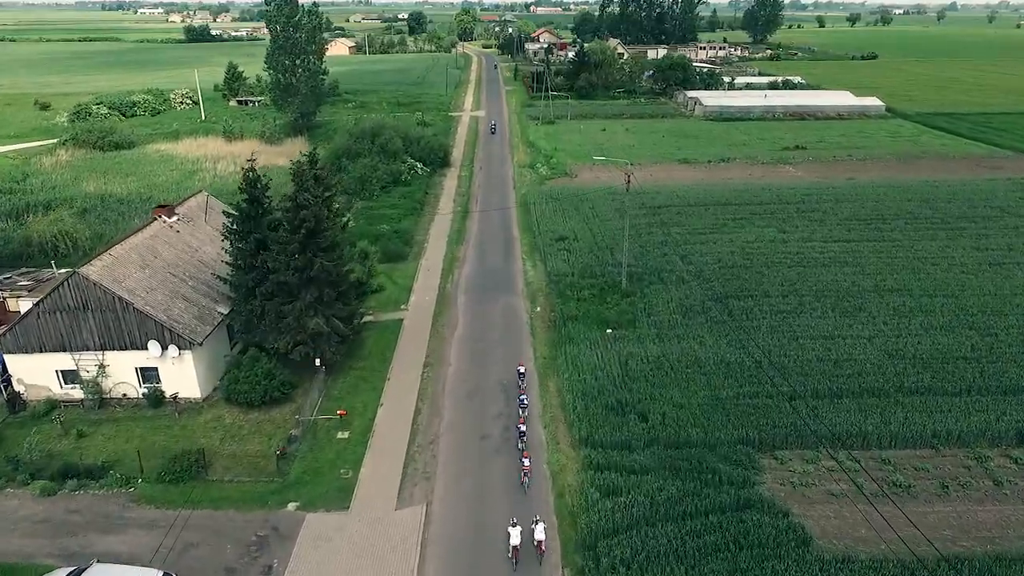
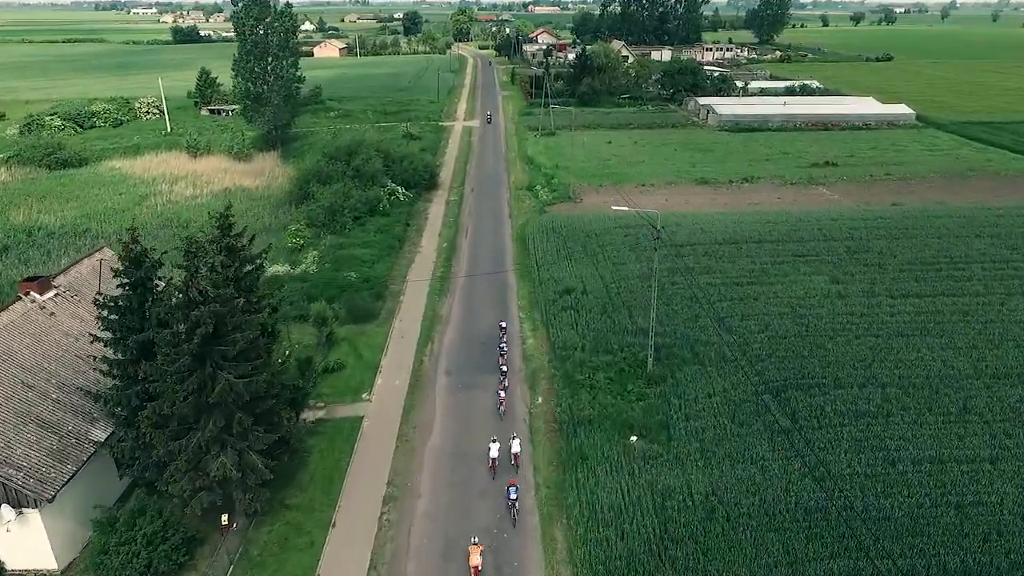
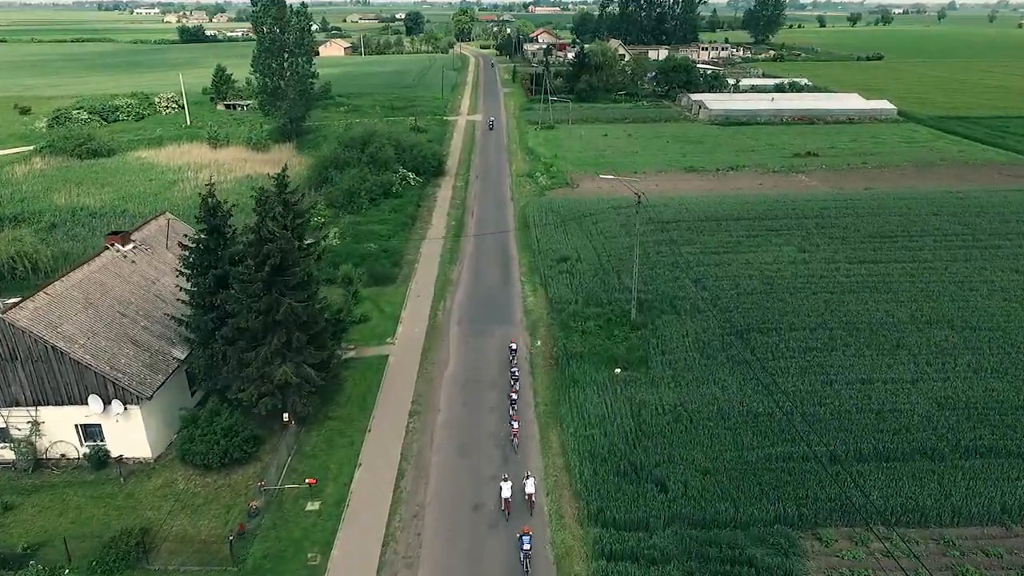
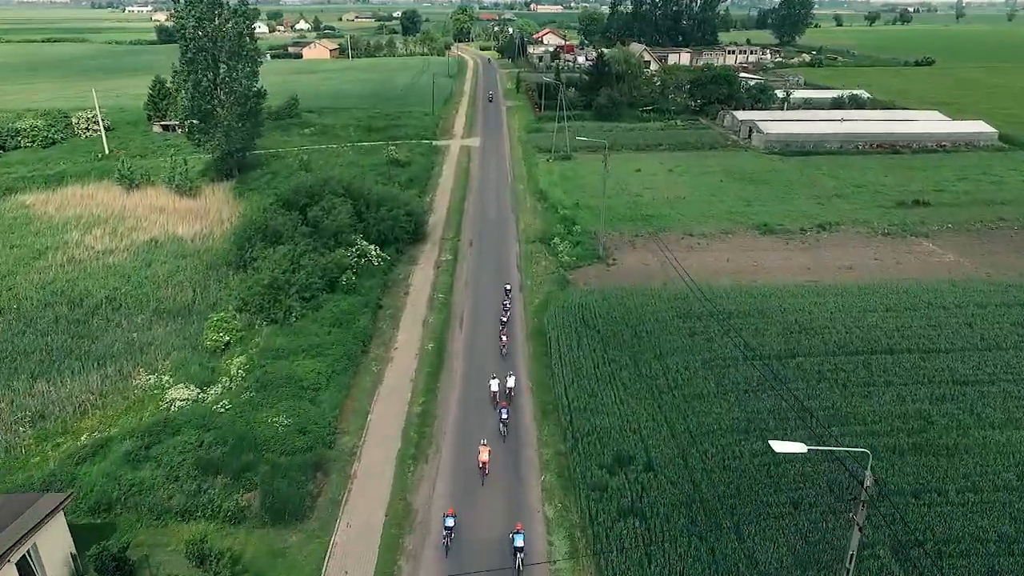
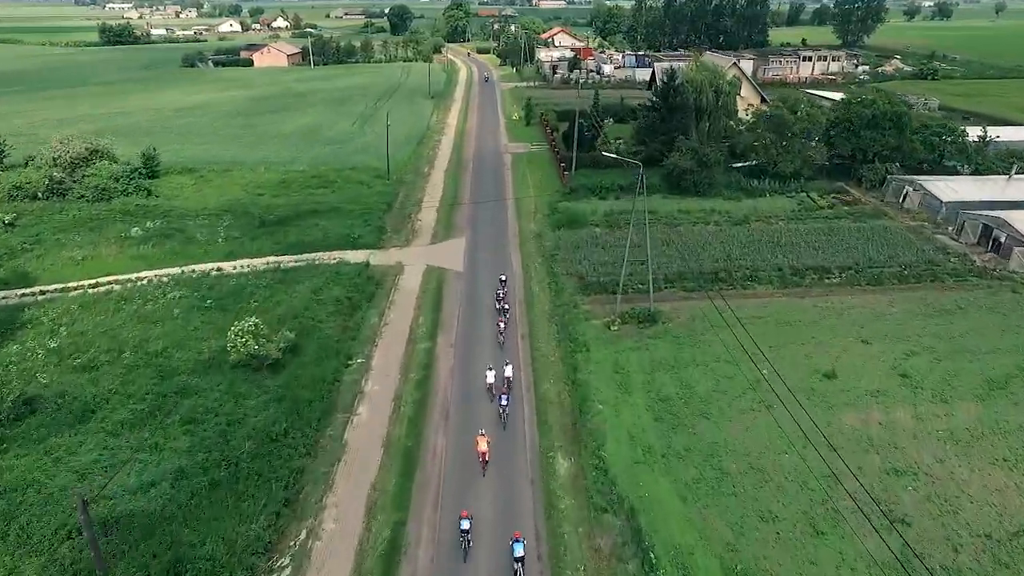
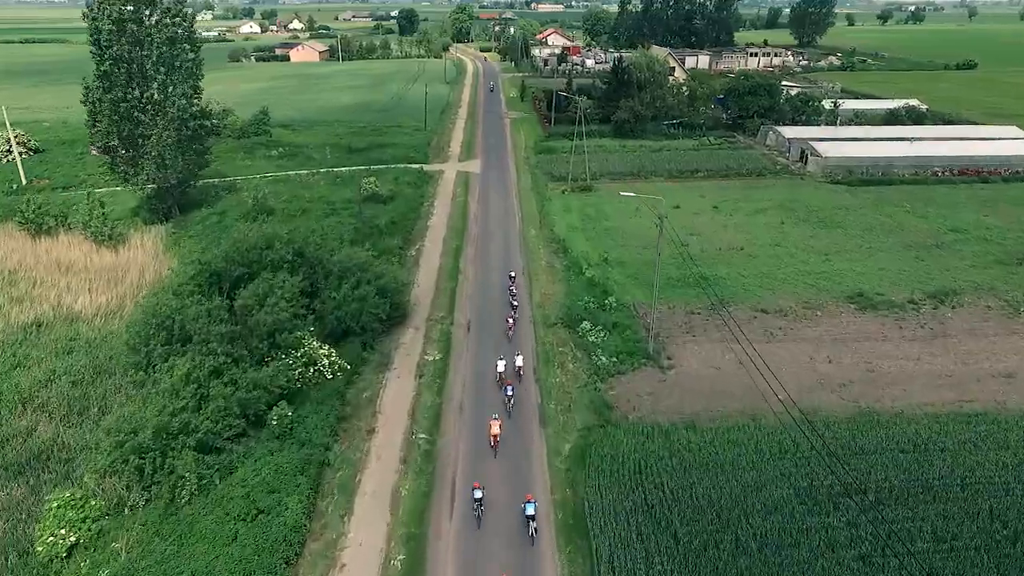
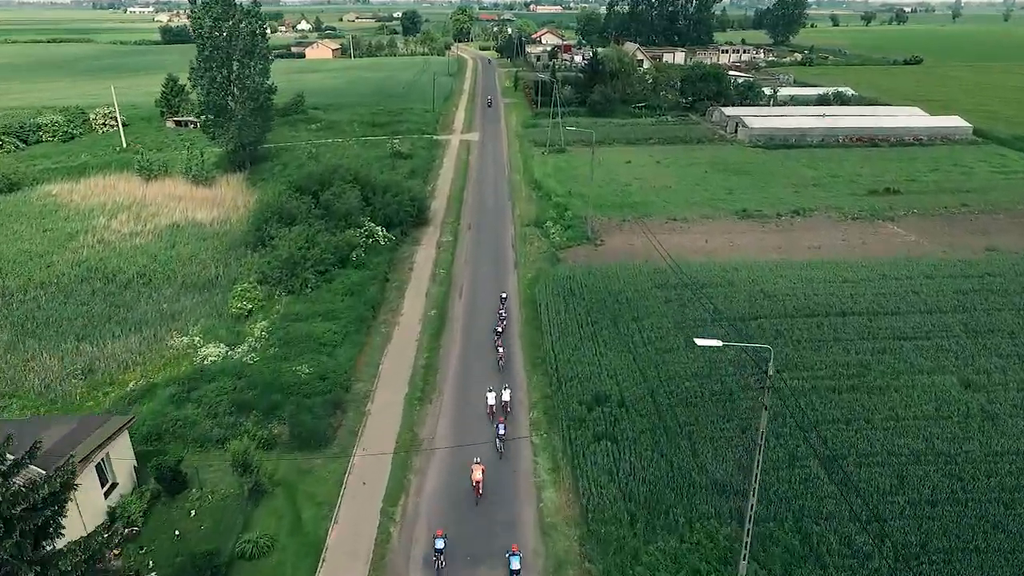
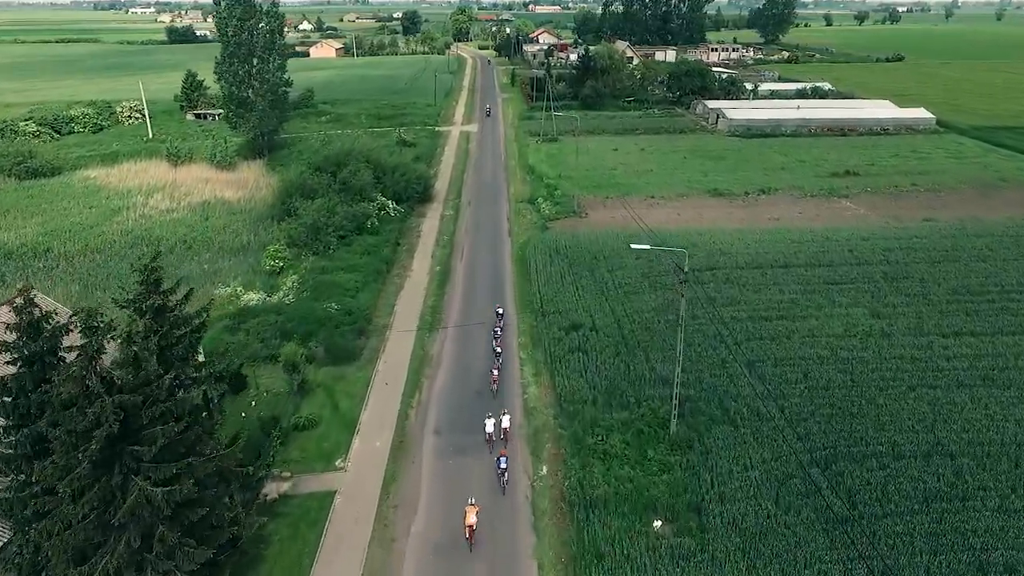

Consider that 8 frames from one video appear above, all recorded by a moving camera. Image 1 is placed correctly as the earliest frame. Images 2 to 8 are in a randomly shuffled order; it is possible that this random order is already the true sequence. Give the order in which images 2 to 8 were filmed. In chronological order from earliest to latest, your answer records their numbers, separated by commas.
3, 2, 8, 7, 4, 6, 5
